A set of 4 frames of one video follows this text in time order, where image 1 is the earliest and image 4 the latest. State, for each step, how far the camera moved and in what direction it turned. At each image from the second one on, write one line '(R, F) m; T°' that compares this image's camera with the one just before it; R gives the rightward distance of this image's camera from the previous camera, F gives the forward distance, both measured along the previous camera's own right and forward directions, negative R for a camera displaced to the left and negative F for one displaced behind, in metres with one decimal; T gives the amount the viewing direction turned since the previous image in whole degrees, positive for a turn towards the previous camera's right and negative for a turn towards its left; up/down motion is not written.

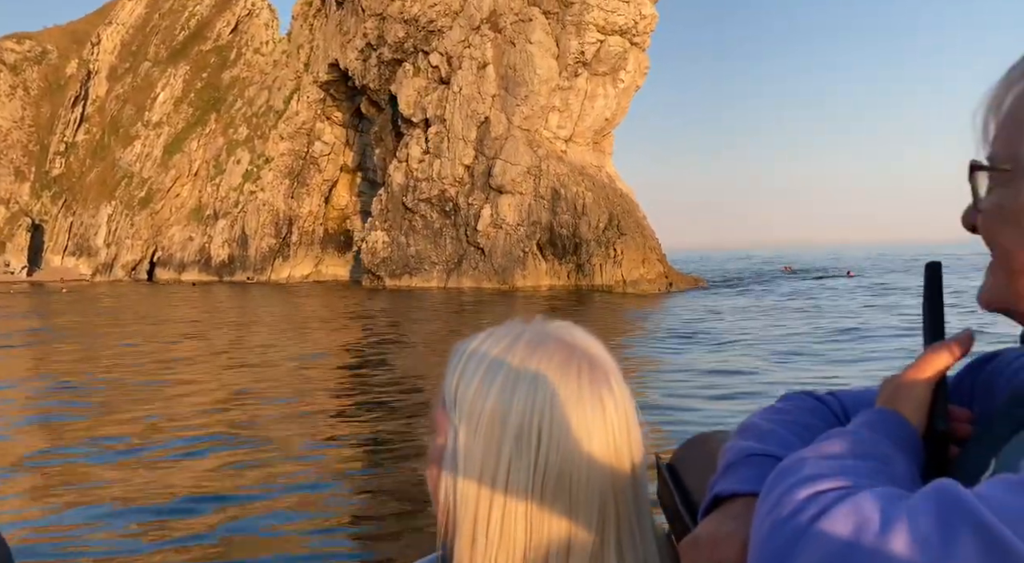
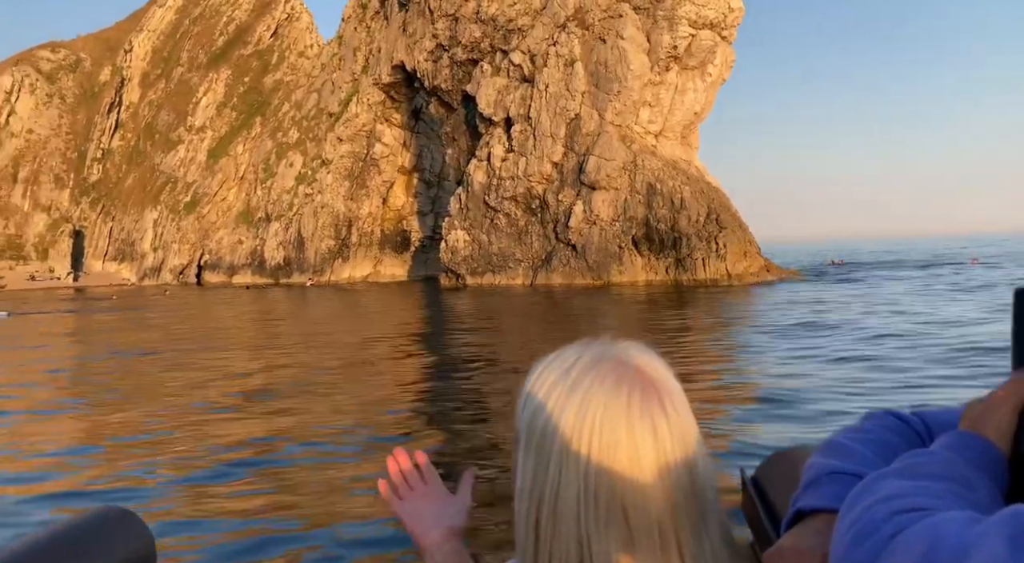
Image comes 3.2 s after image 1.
(-1.3, 0.0) m; -2°
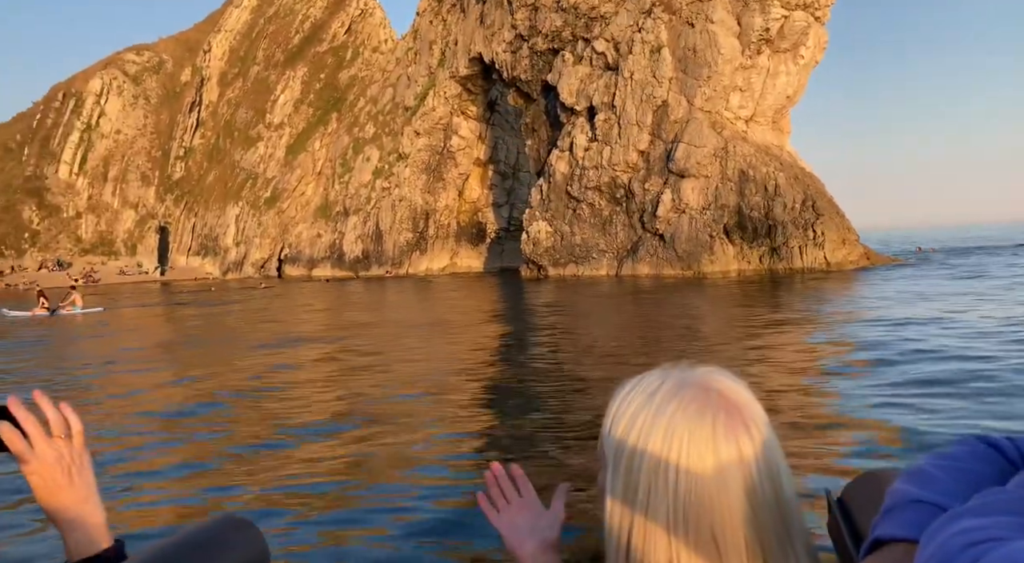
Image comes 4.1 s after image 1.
(-0.3, +0.1) m; -5°
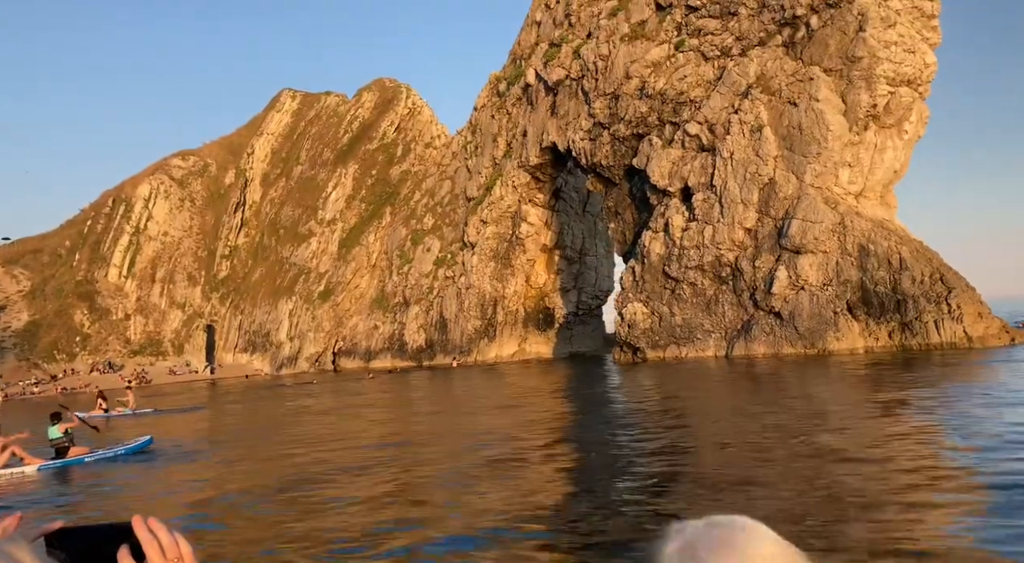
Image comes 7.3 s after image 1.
(-1.5, 0.0) m; -2°
